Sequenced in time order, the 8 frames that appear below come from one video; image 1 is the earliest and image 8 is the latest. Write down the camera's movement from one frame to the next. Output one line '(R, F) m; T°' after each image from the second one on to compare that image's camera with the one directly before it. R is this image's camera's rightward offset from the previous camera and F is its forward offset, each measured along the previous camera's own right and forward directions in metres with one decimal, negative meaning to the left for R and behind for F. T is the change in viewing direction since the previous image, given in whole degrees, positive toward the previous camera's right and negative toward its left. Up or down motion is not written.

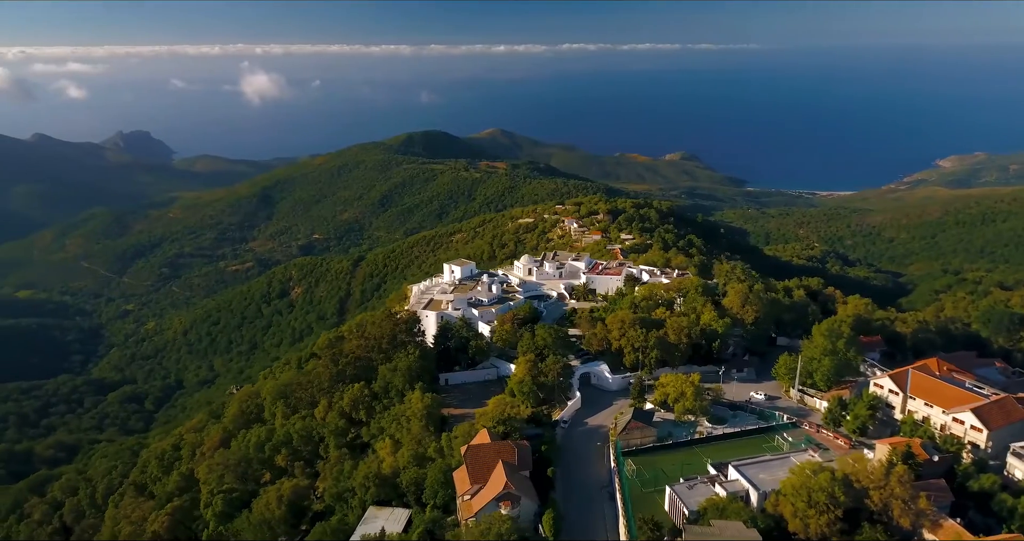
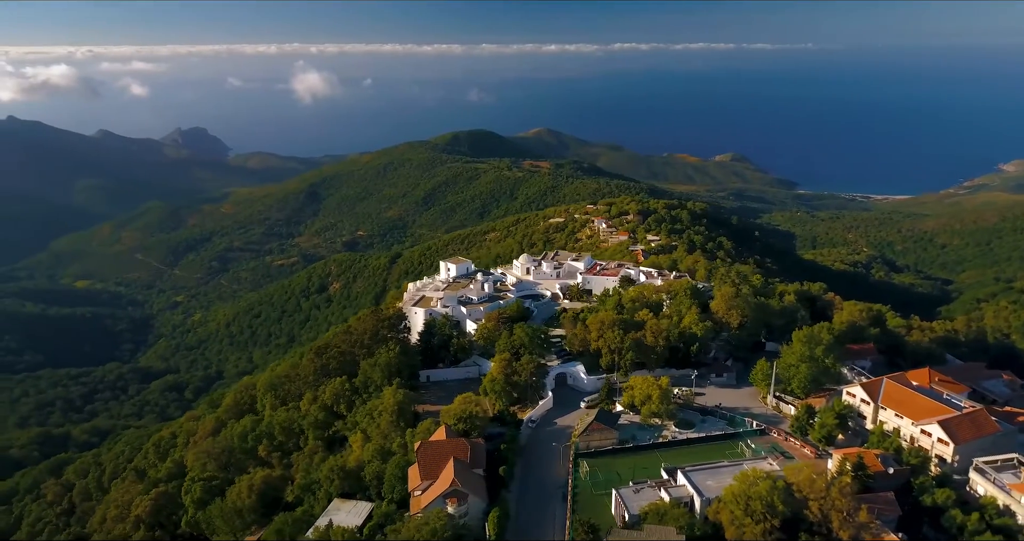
(+3.1, +0.1) m; -4°
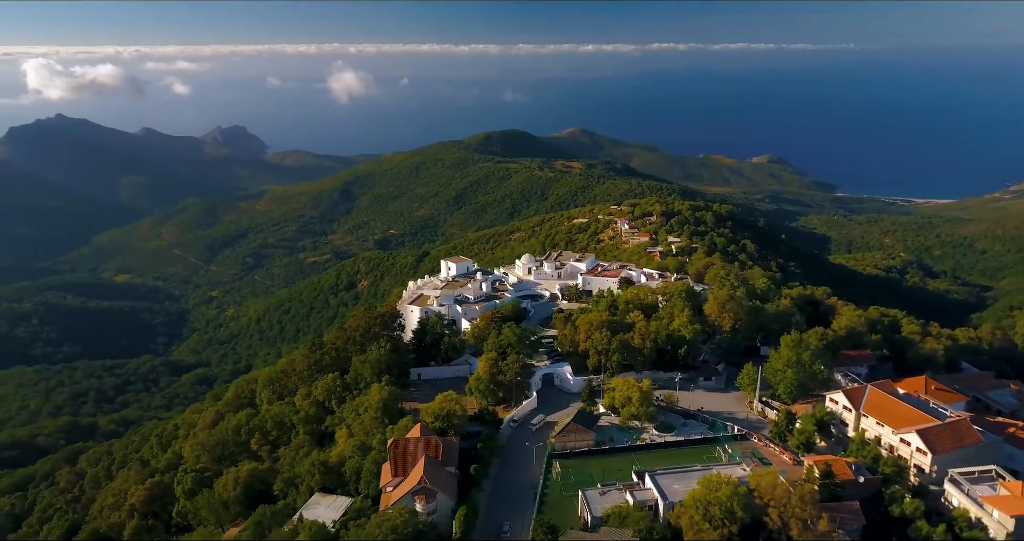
(+2.0, 0.0) m; -3°
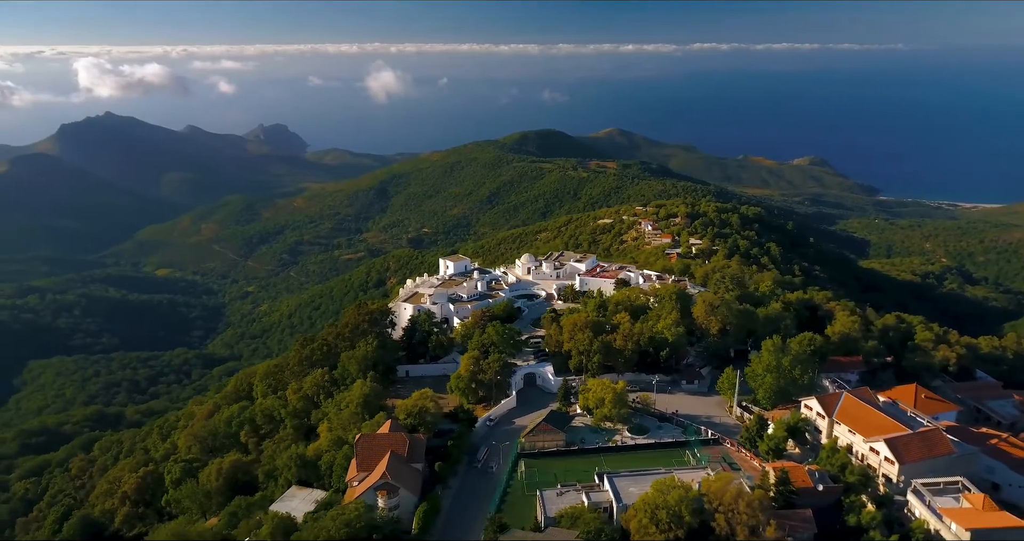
(+2.3, 0.0) m; -3°
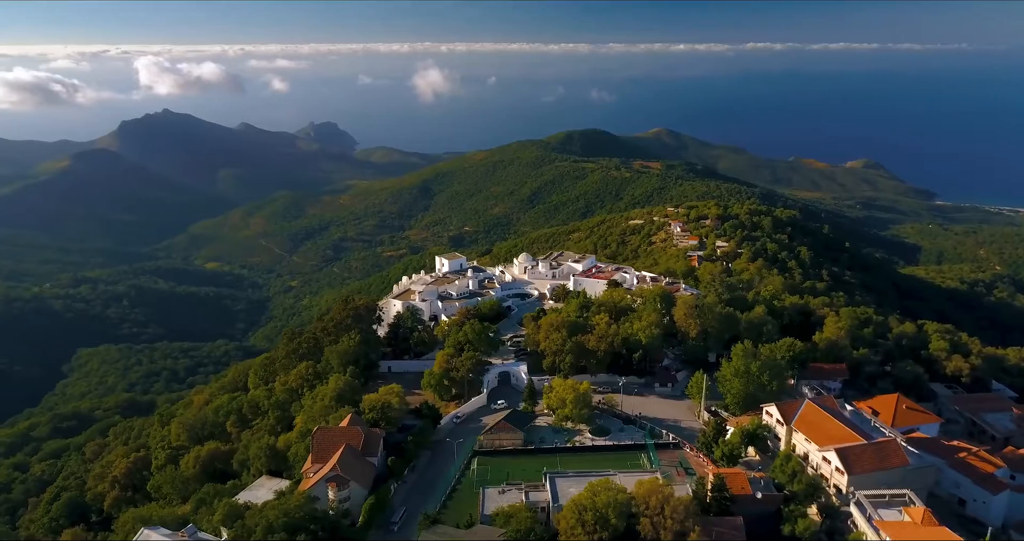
(+3.1, 0.0) m; -3°
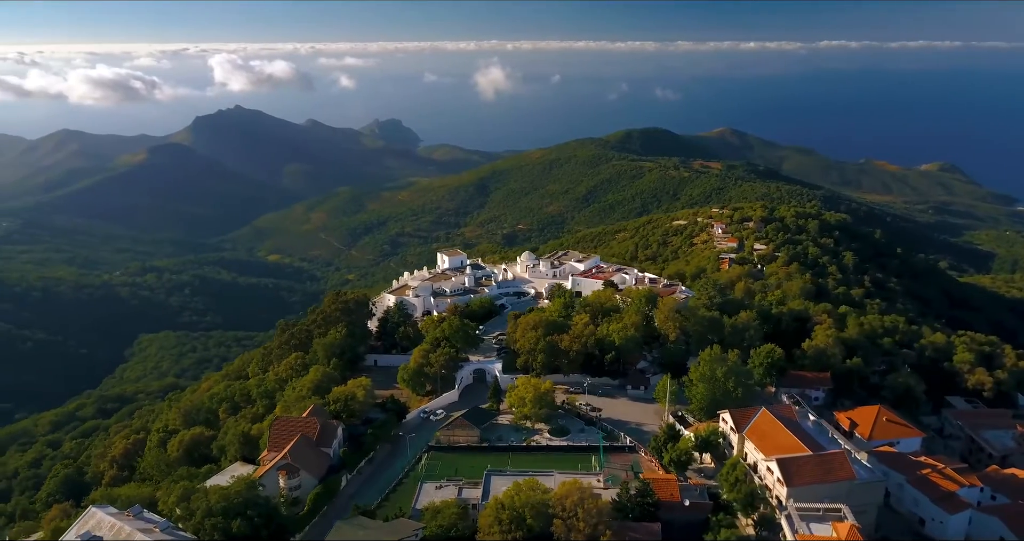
(+3.7, +0.1) m; -5°
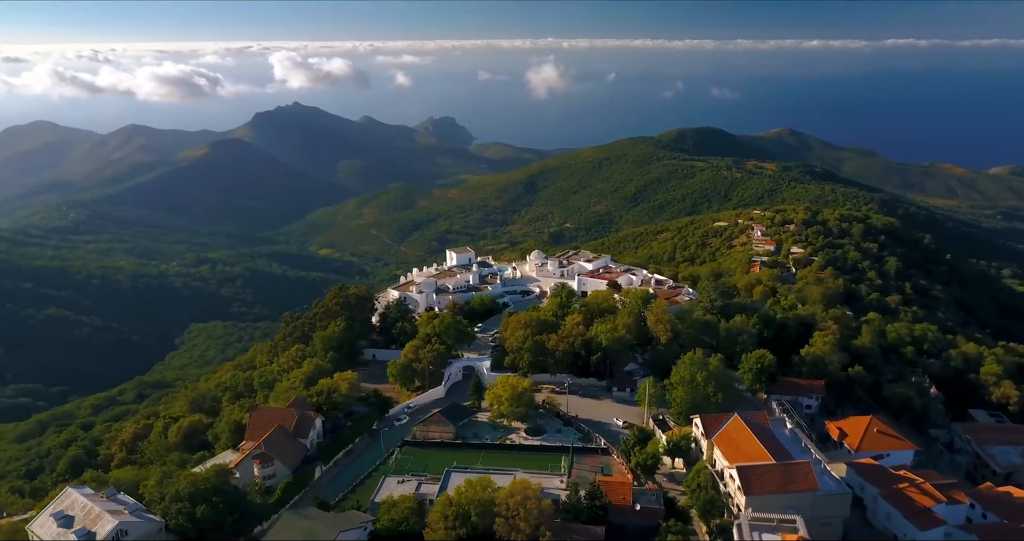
(+2.7, +0.1) m; -4°
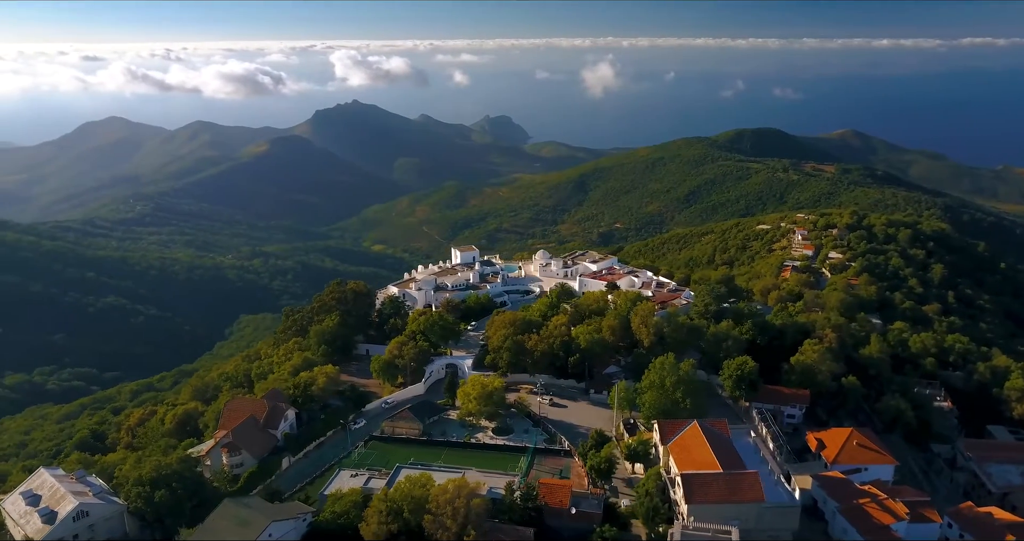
(+3.1, +0.1) m; -4°
